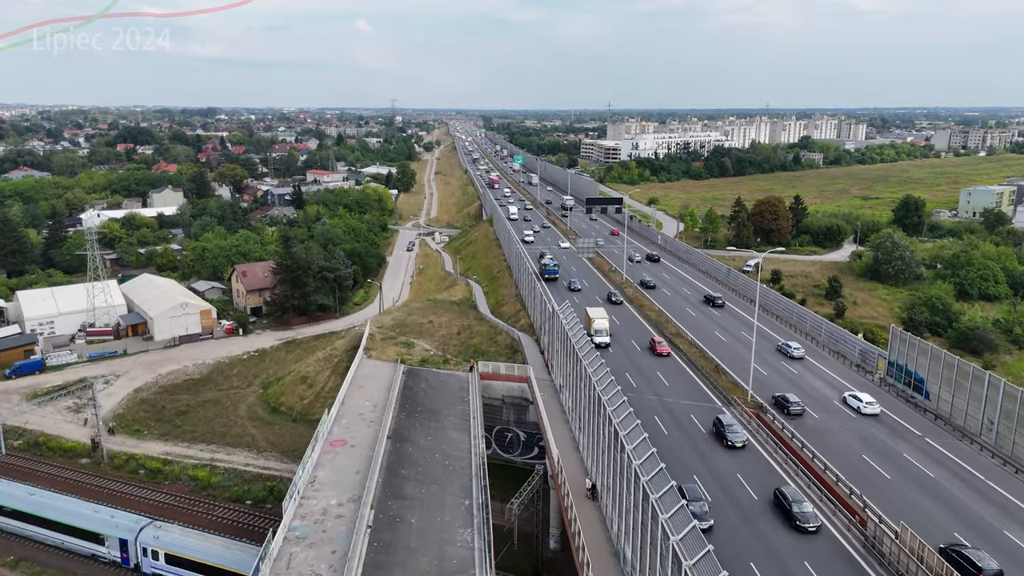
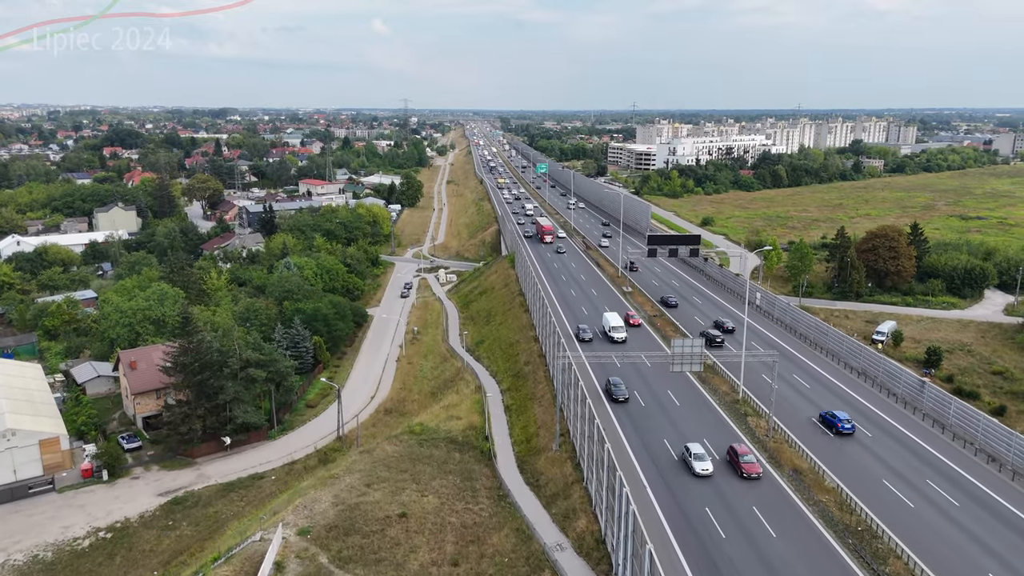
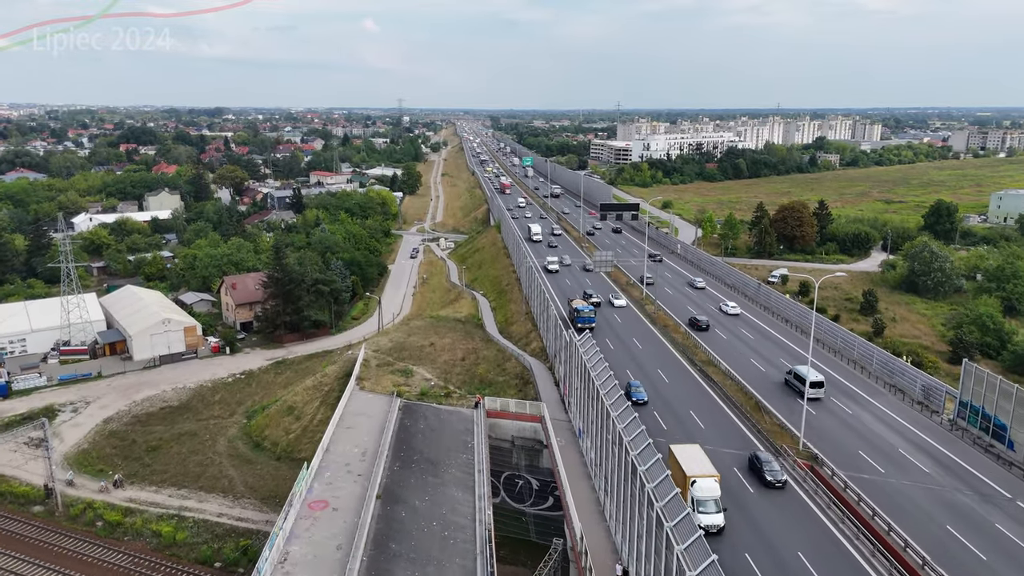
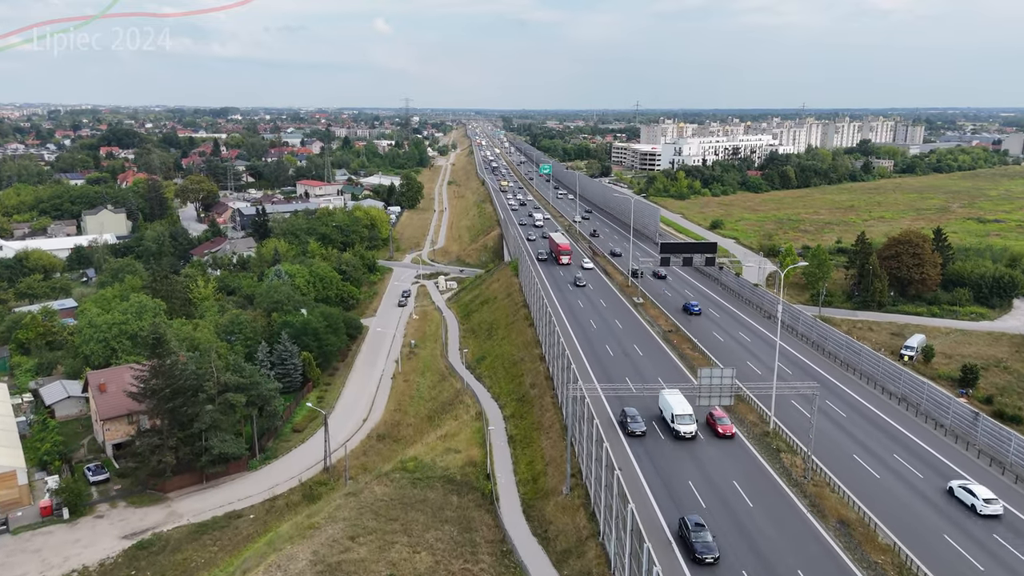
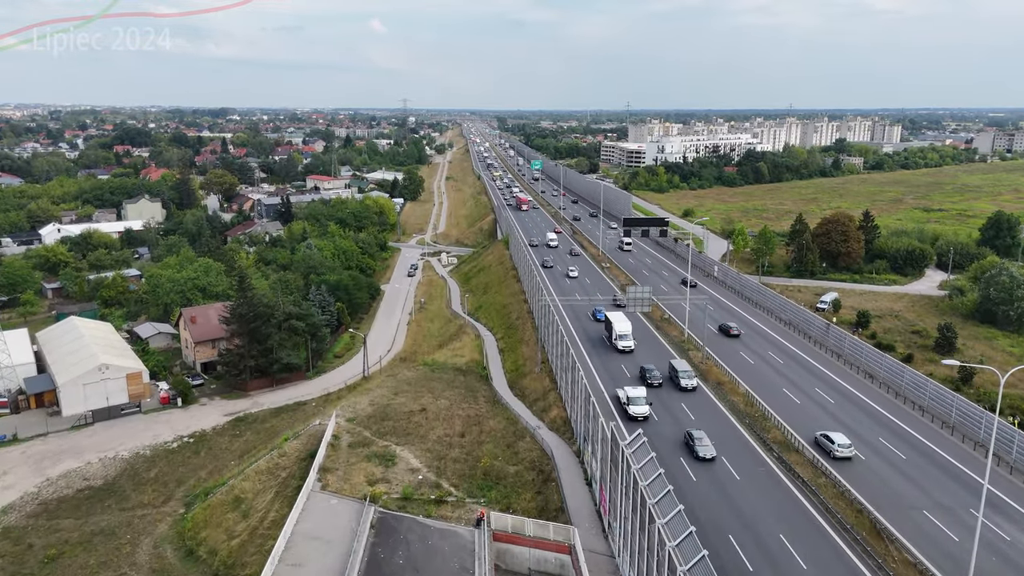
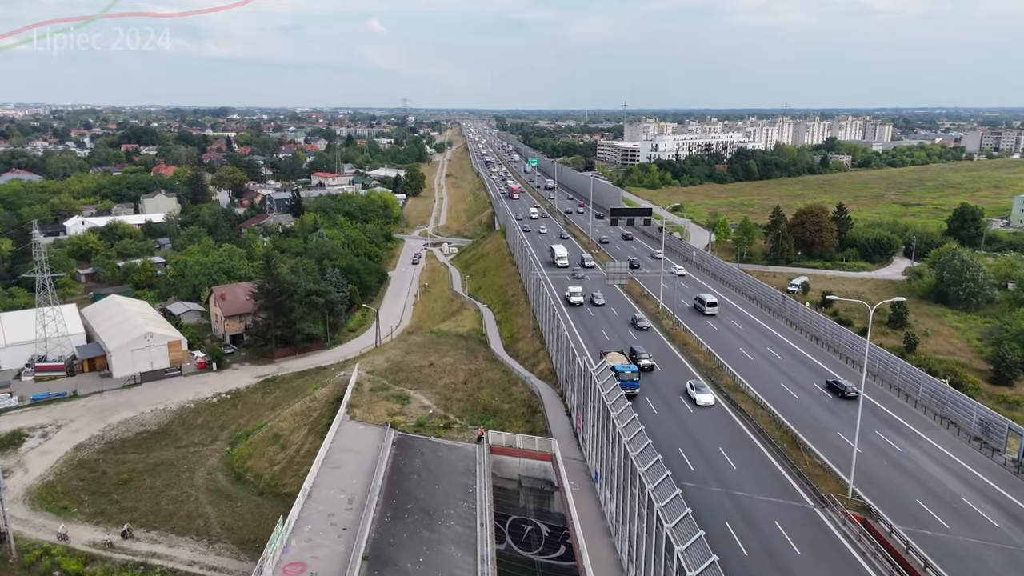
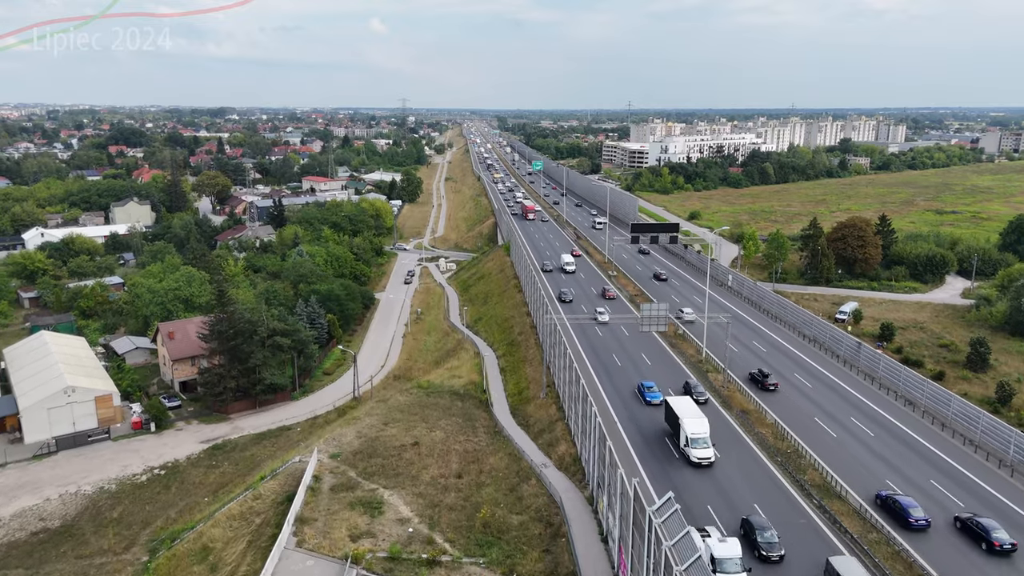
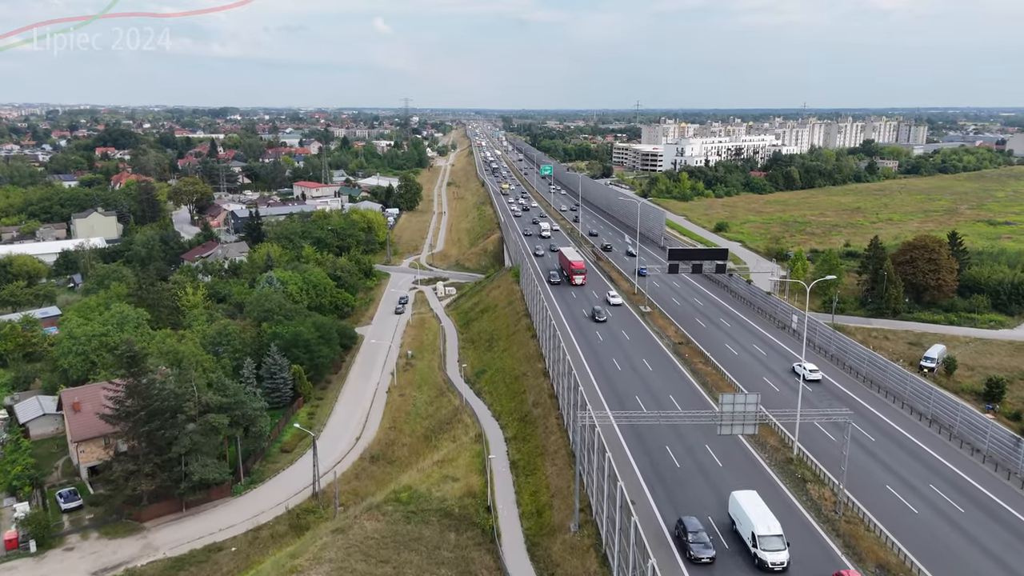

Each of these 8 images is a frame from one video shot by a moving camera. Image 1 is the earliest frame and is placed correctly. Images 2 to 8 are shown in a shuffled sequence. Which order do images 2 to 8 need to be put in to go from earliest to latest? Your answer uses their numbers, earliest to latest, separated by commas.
3, 6, 5, 7, 2, 4, 8
